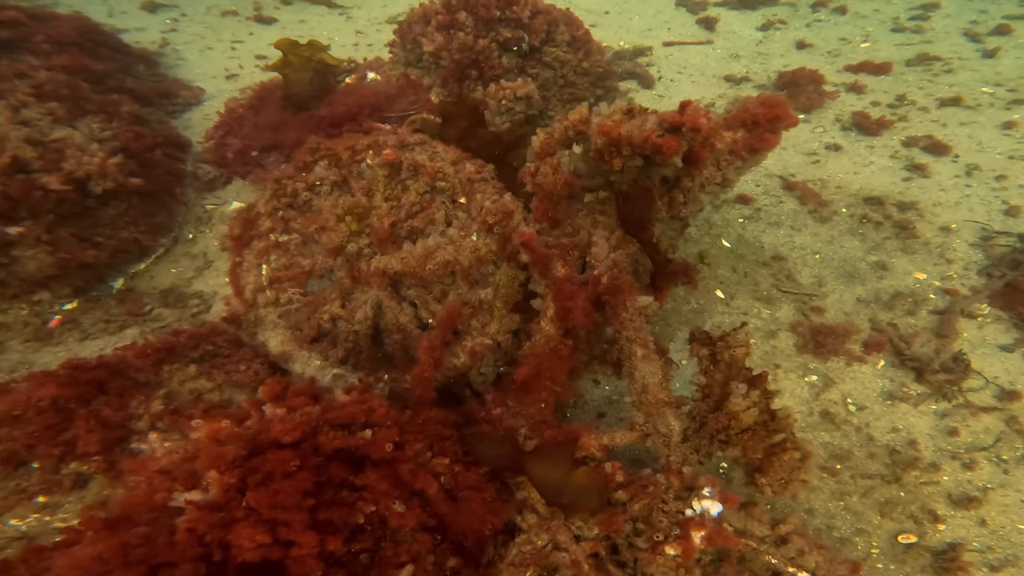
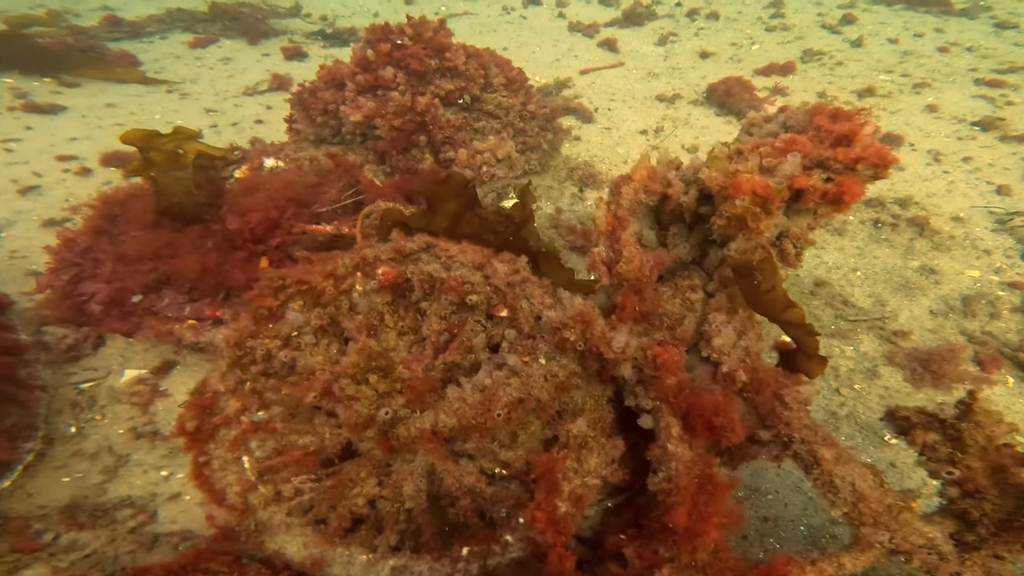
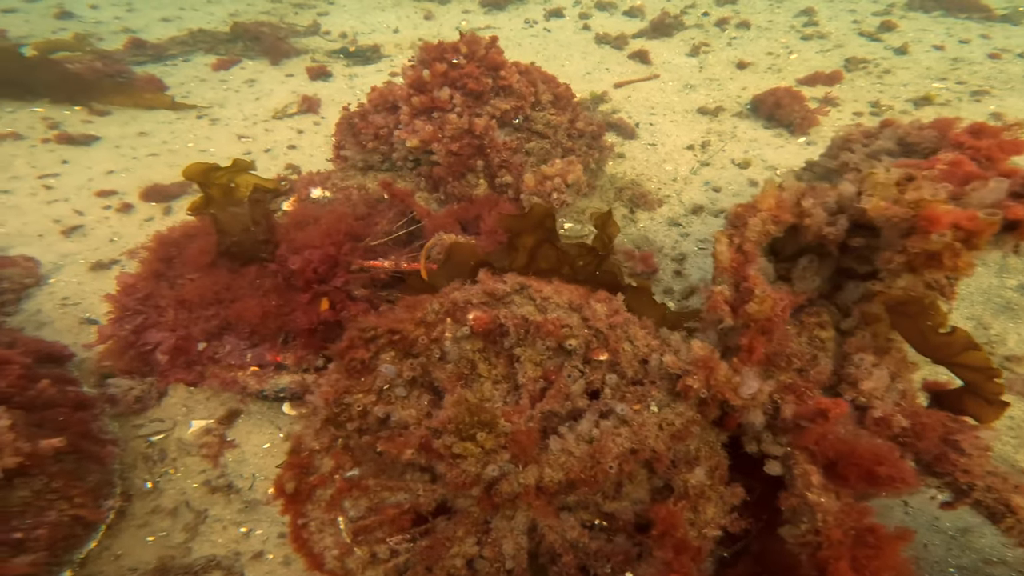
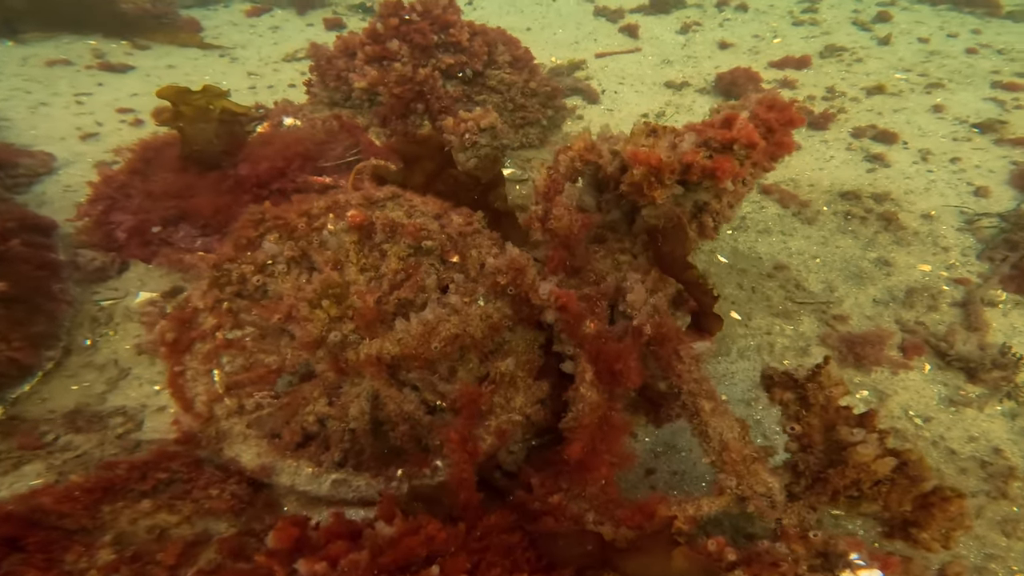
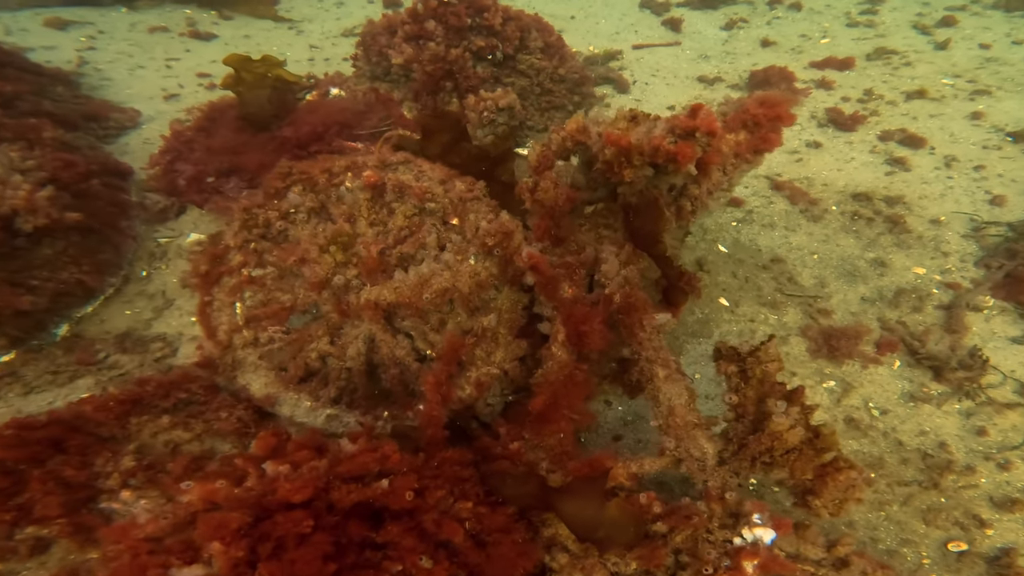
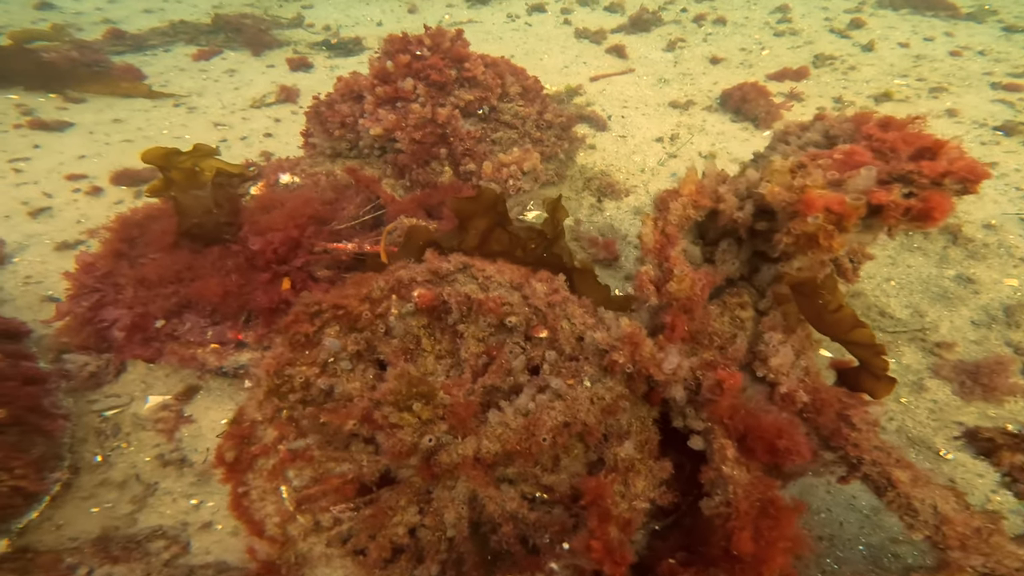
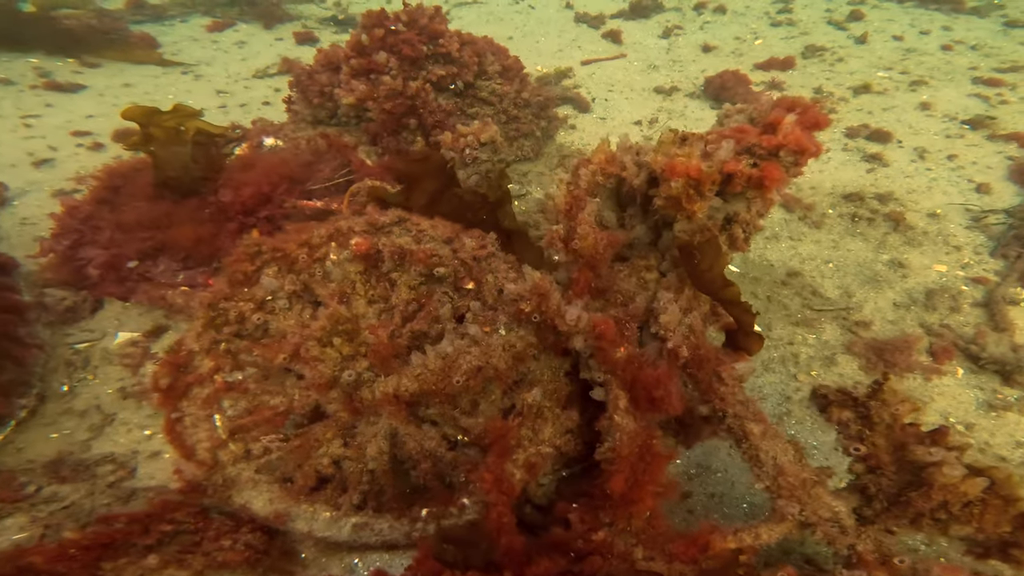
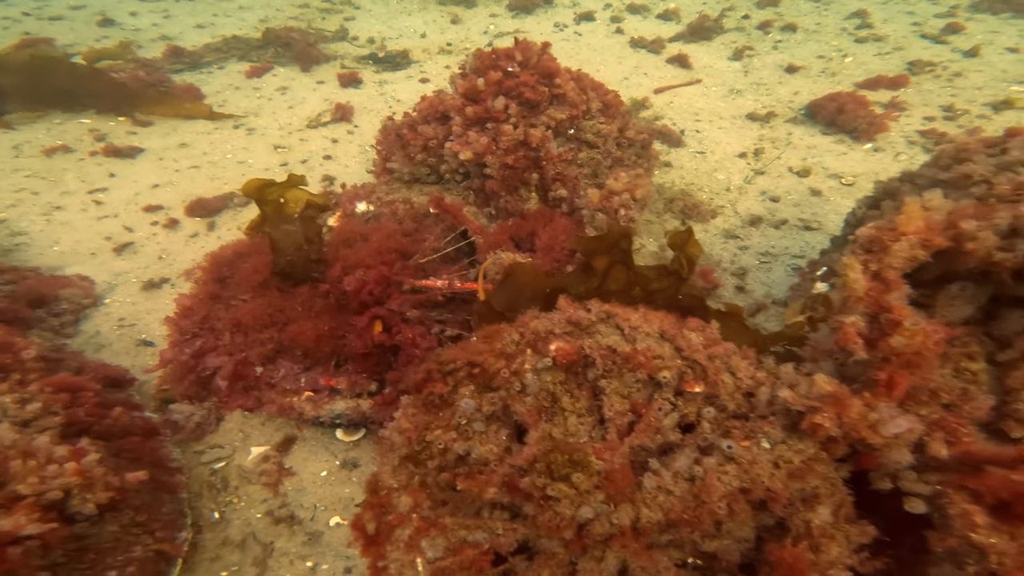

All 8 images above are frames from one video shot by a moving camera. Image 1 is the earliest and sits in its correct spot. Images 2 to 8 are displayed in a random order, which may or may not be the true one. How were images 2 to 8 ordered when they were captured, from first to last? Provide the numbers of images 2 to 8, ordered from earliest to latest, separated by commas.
5, 4, 7, 2, 6, 3, 8
